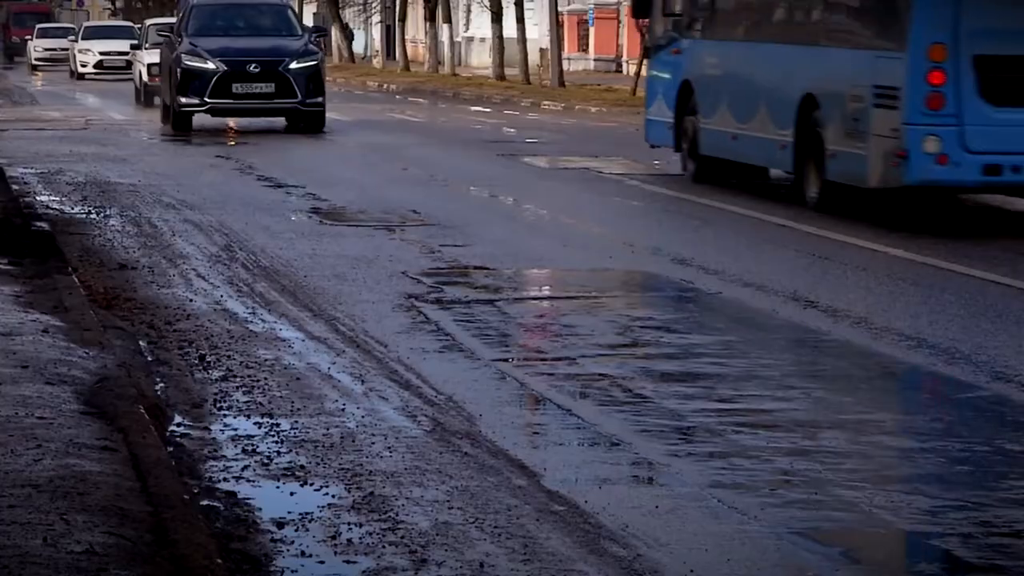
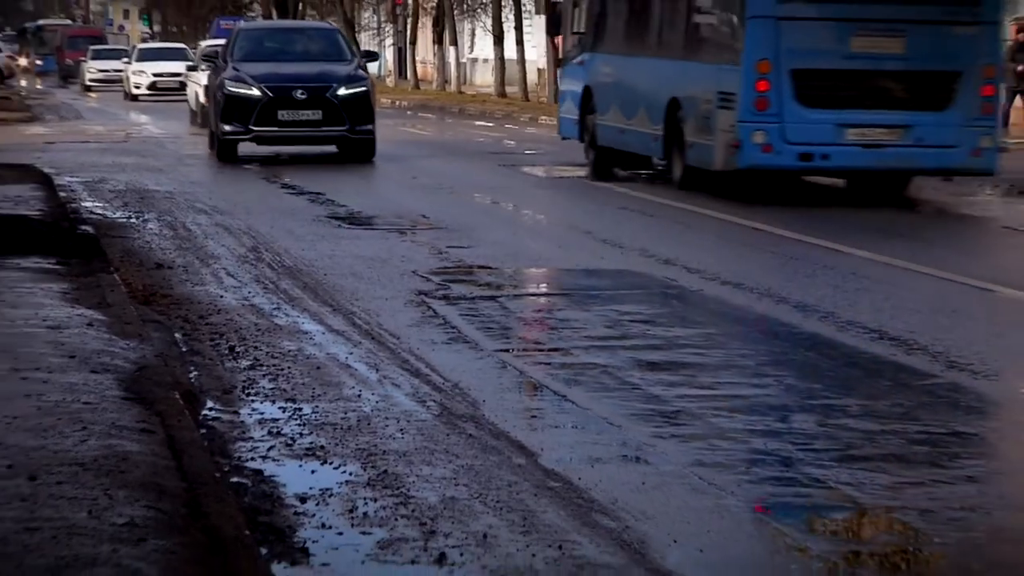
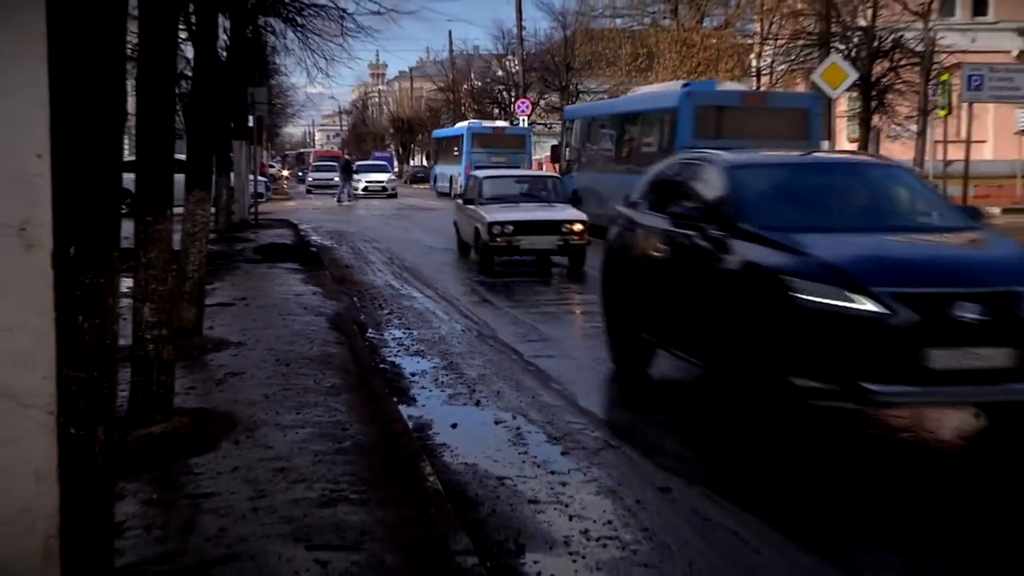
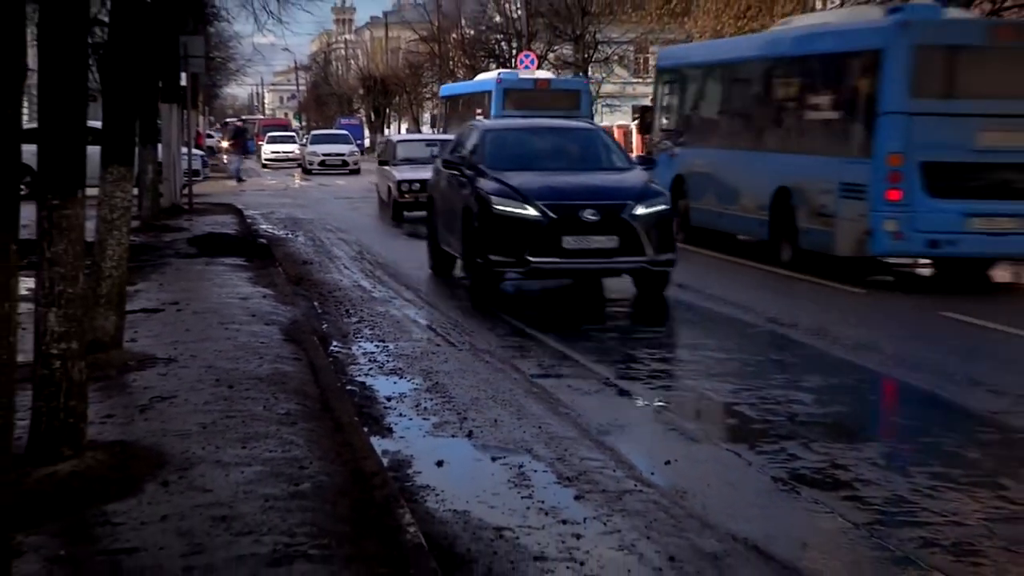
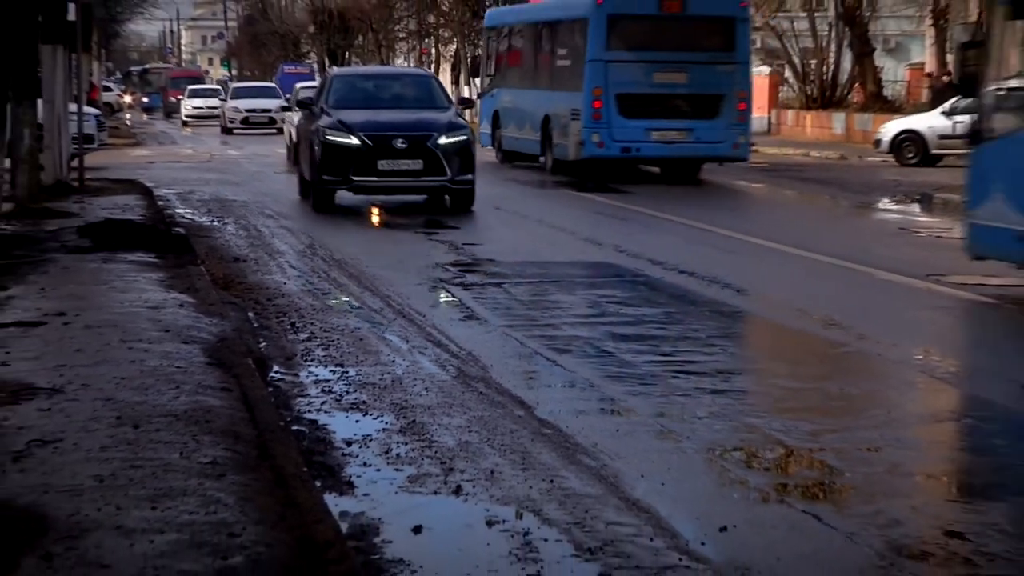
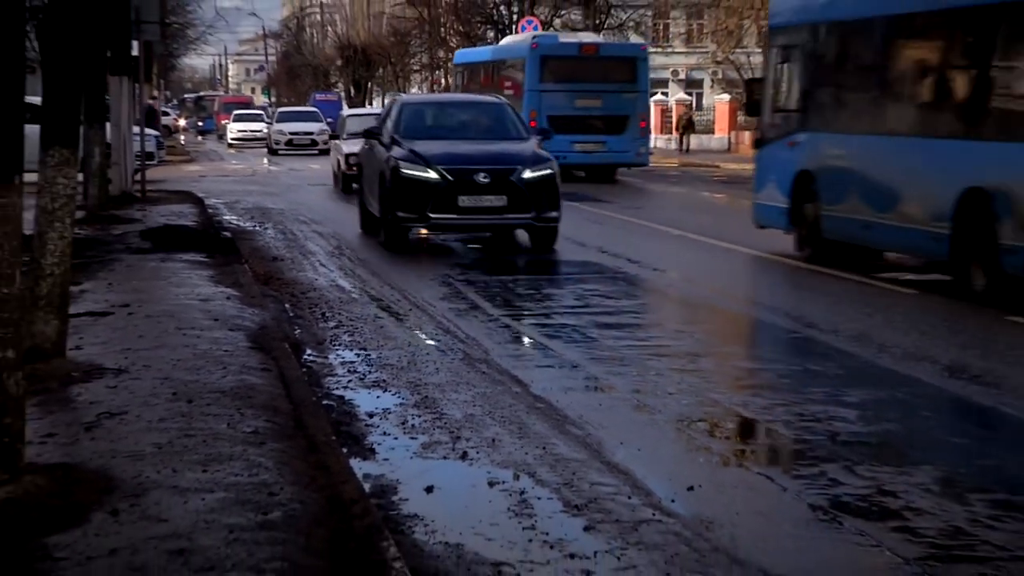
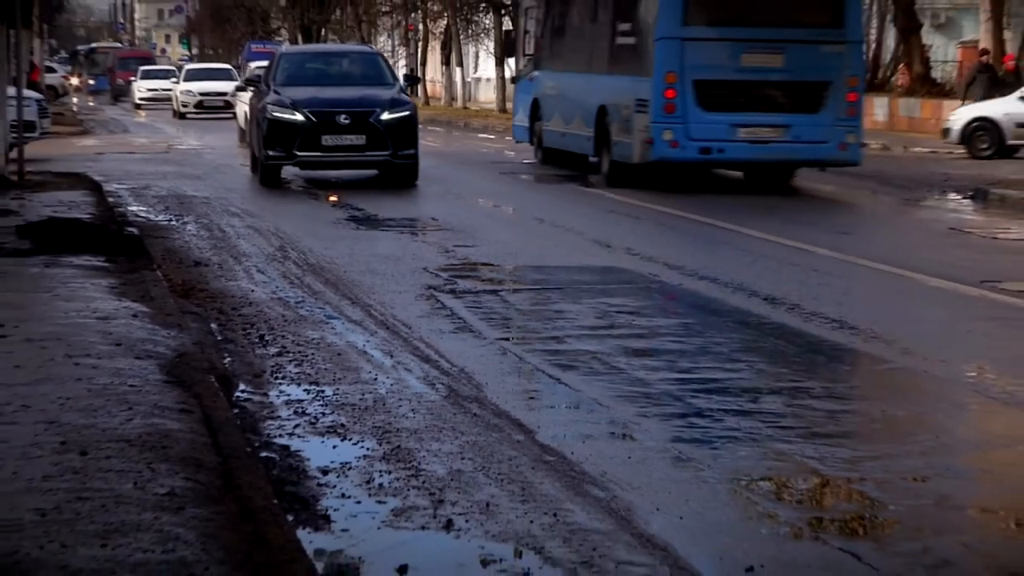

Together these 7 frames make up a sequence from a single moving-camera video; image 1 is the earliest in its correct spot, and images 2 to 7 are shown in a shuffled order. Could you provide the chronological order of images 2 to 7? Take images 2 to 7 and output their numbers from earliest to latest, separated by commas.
2, 7, 5, 6, 4, 3
